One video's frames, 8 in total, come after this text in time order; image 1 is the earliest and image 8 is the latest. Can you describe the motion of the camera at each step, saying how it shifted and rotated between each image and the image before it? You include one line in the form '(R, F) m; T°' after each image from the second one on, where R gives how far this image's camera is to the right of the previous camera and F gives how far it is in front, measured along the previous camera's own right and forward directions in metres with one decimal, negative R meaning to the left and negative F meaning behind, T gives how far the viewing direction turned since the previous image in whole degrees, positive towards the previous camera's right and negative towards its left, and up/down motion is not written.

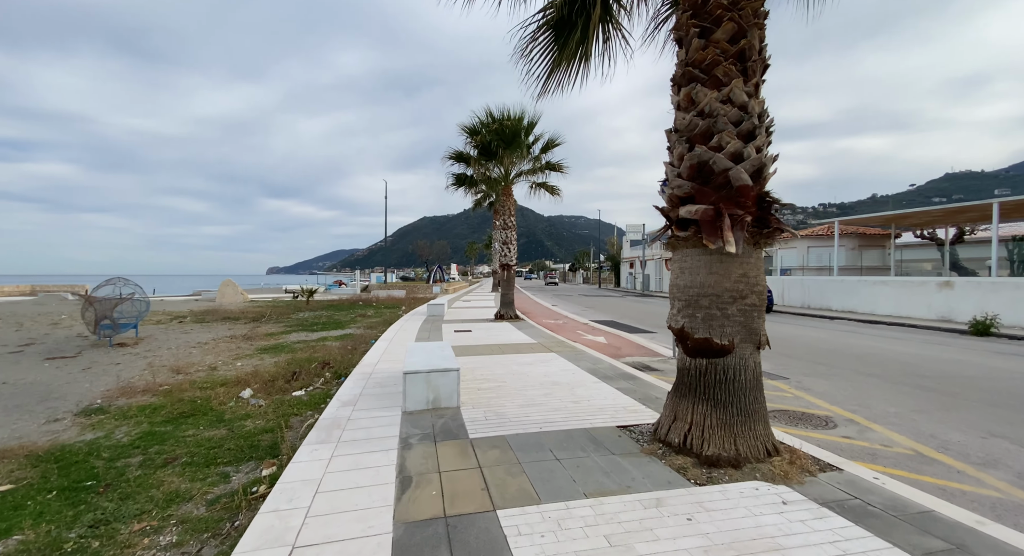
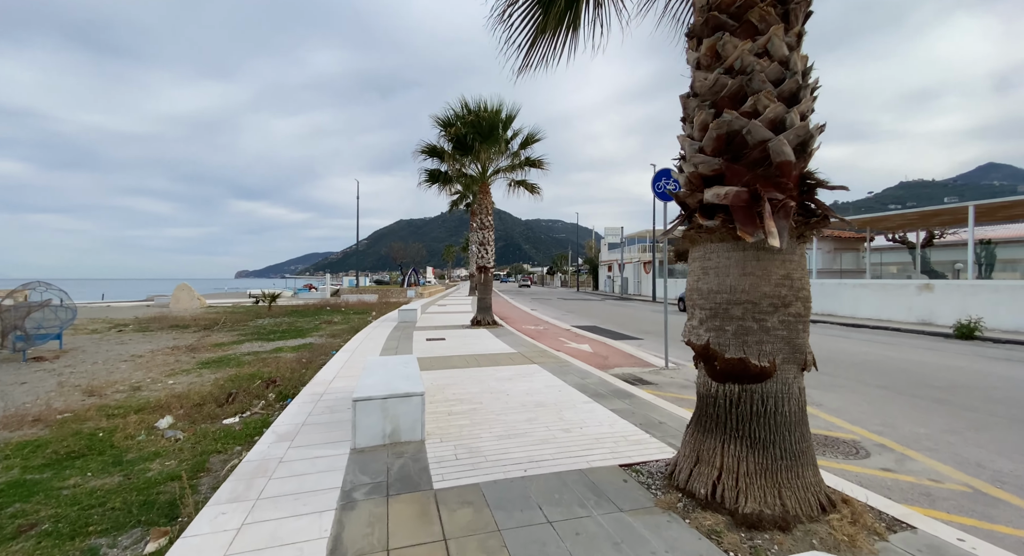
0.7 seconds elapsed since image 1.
(0.0, +0.9) m; +3°
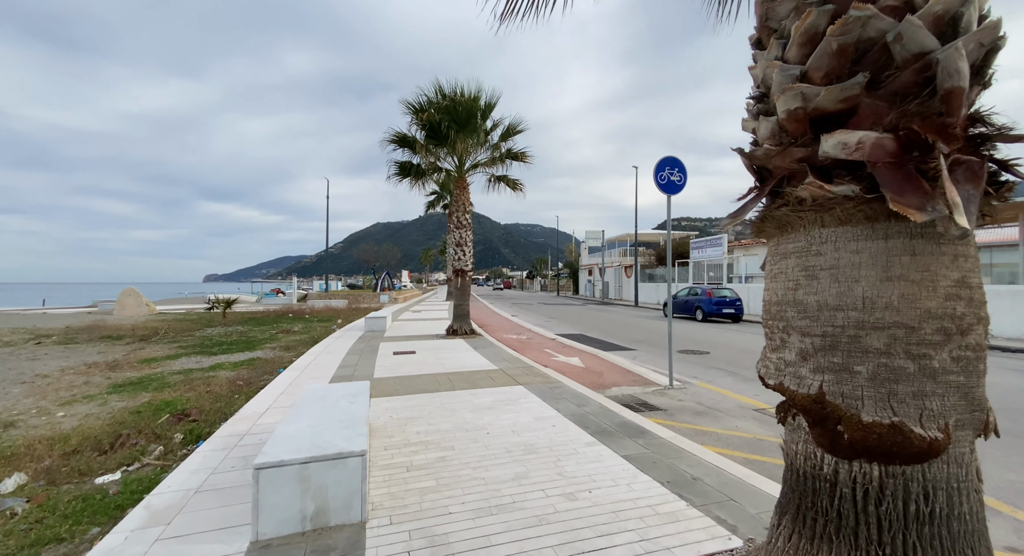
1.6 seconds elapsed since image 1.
(0.0, +1.3) m; +3°
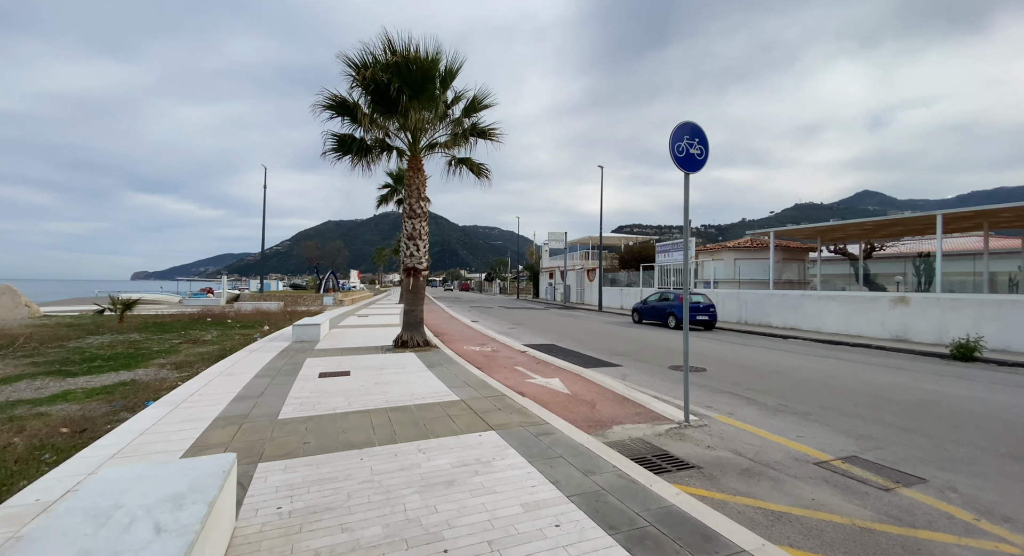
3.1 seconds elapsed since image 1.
(-0.1, +1.9) m; +6°
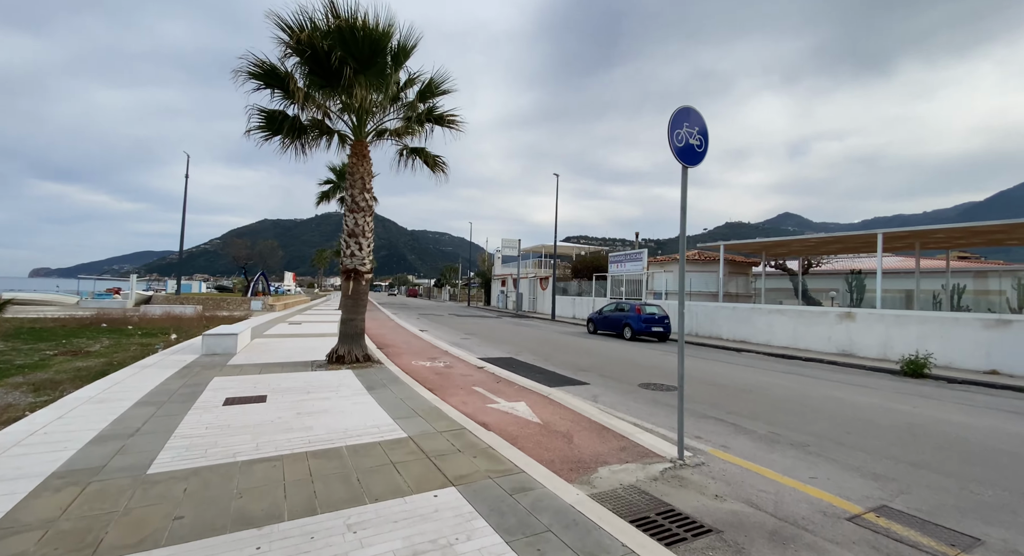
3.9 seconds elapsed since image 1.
(-0.2, +1.1) m; +7°
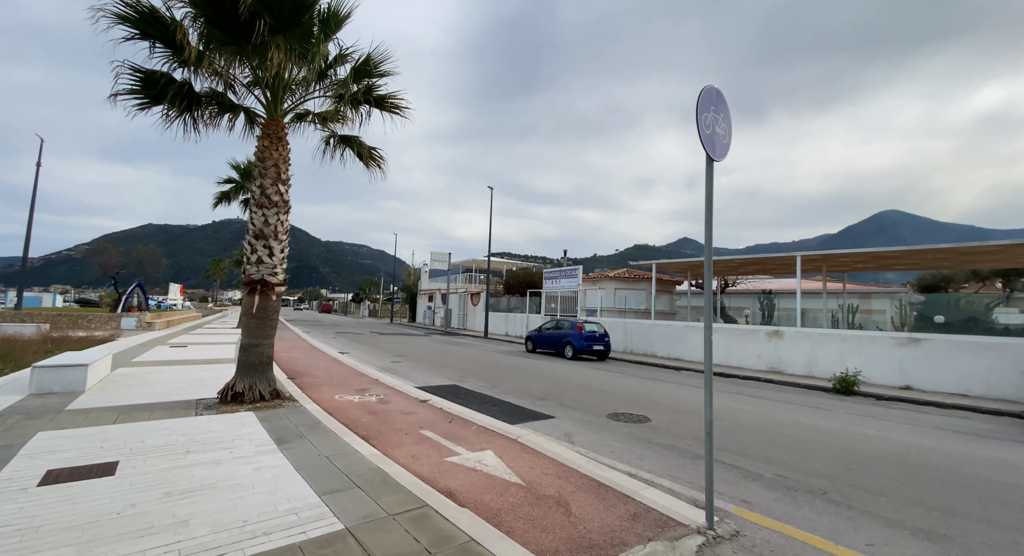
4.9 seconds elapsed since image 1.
(-0.5, +1.3) m; +10°
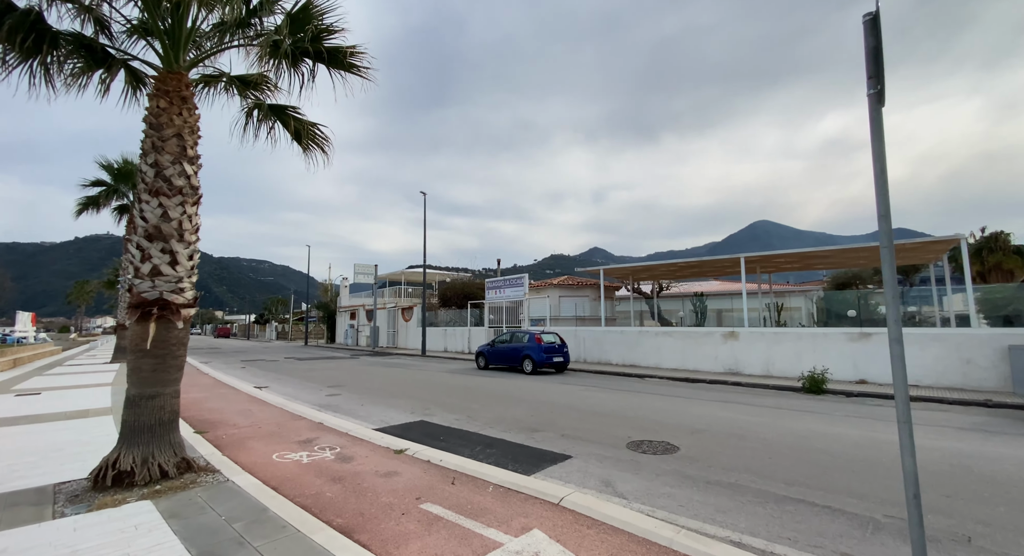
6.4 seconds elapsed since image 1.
(-1.1, +1.6) m; +10°
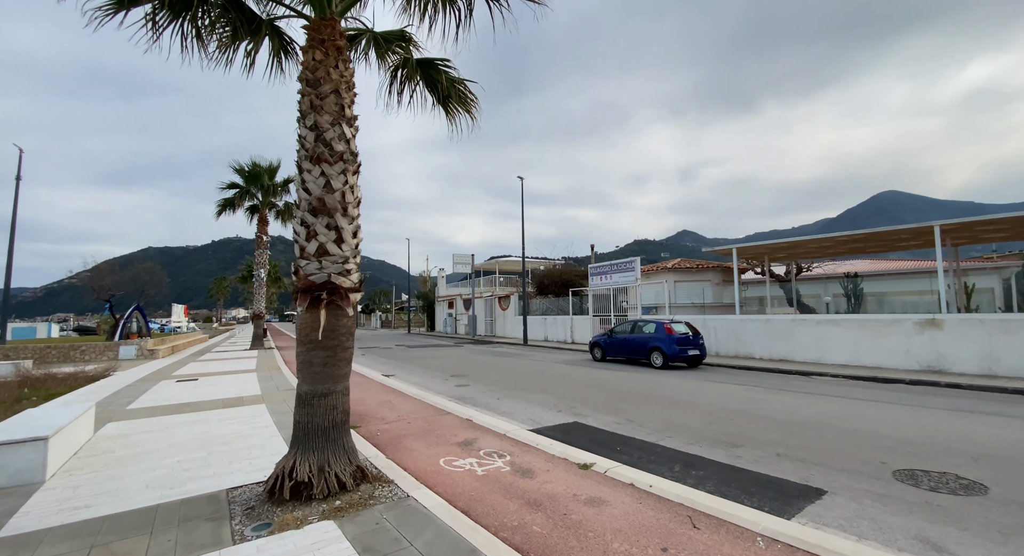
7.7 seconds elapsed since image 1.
(-1.3, +1.1) m; -11°
